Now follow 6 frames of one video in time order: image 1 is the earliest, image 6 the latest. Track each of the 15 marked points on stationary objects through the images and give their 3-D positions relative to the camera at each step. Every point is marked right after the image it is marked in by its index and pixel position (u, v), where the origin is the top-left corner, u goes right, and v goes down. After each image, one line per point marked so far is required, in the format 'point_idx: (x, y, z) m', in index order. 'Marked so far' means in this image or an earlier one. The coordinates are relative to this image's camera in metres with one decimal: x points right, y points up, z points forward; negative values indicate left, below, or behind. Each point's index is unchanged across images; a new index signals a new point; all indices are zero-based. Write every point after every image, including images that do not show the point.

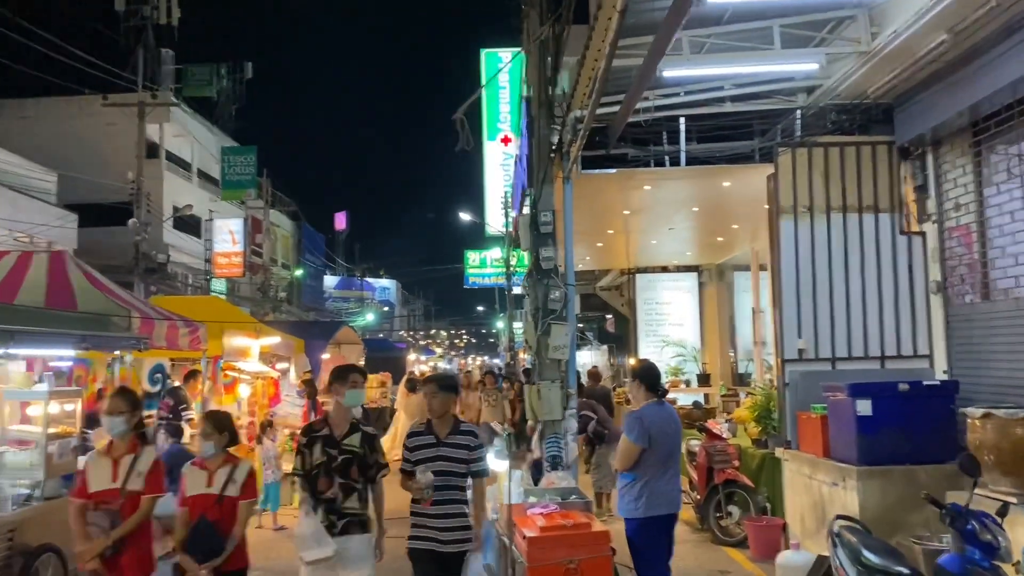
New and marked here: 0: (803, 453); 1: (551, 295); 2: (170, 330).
0: (+2.4, -1.4, +7.4) m
1: (+0.3, -0.1, +7.9) m
2: (-3.3, -0.4, +8.6) m
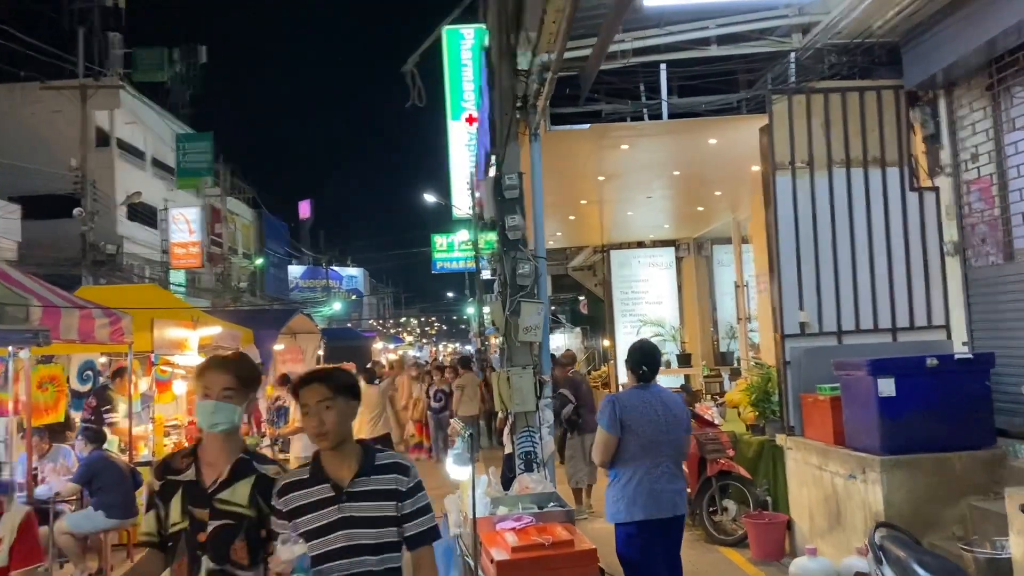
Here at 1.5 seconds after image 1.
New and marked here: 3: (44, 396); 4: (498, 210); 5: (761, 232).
0: (+2.2, -1.1, +6.5) m
1: (0.0, +0.1, +6.9) m
2: (-3.6, -0.3, +7.5) m
3: (-5.3, -1.2, +10.2) m
4: (-0.1, +0.6, +7.0) m
5: (+3.1, +0.7, +11.0) m
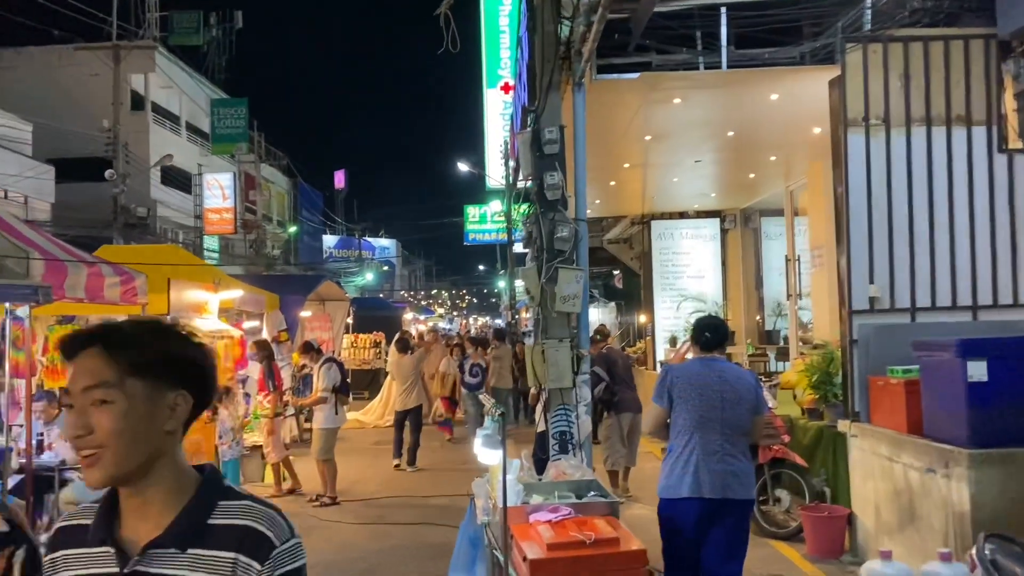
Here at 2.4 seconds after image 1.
0: (+2.4, -0.9, +5.8) m
1: (+0.3, +0.4, +6.3) m
2: (-3.3, +0.1, +7.0) m
3: (-5.0, -0.8, +9.8) m
4: (+0.2, +0.9, +6.4) m
5: (+3.5, +1.0, +10.2) m
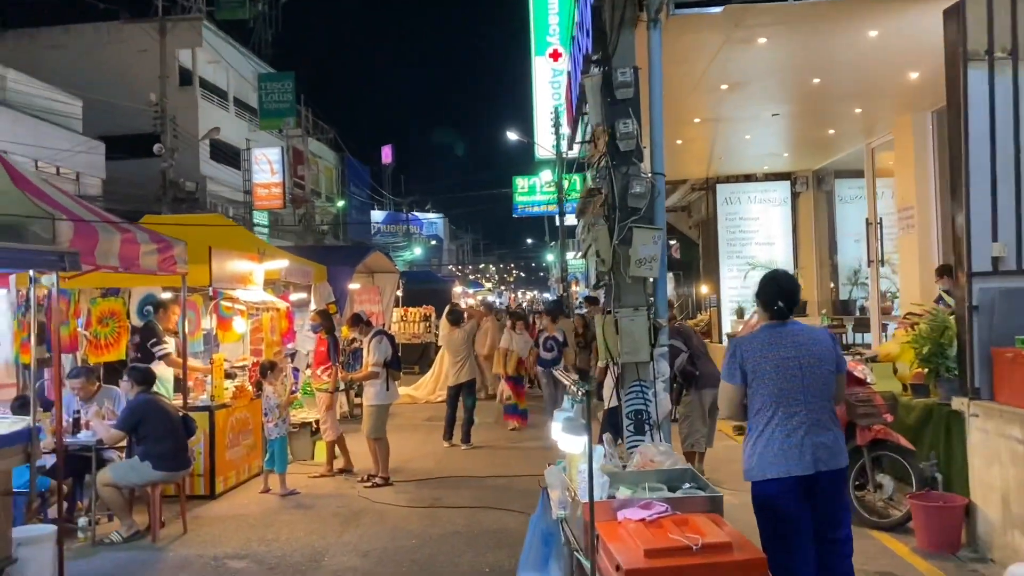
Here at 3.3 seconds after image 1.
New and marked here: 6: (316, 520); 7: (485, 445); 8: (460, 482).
0: (+2.8, -0.7, +5.1) m
1: (+0.8, +0.6, +5.6) m
2: (-2.9, +0.3, +6.6) m
3: (-4.3, -0.5, +9.5) m
4: (+0.6, +1.1, +5.7) m
5: (+4.2, +1.4, +9.4) m
6: (-1.6, -1.9, +7.2) m
7: (-0.3, -1.9, +10.6) m
8: (-0.5, -1.9, +8.5) m
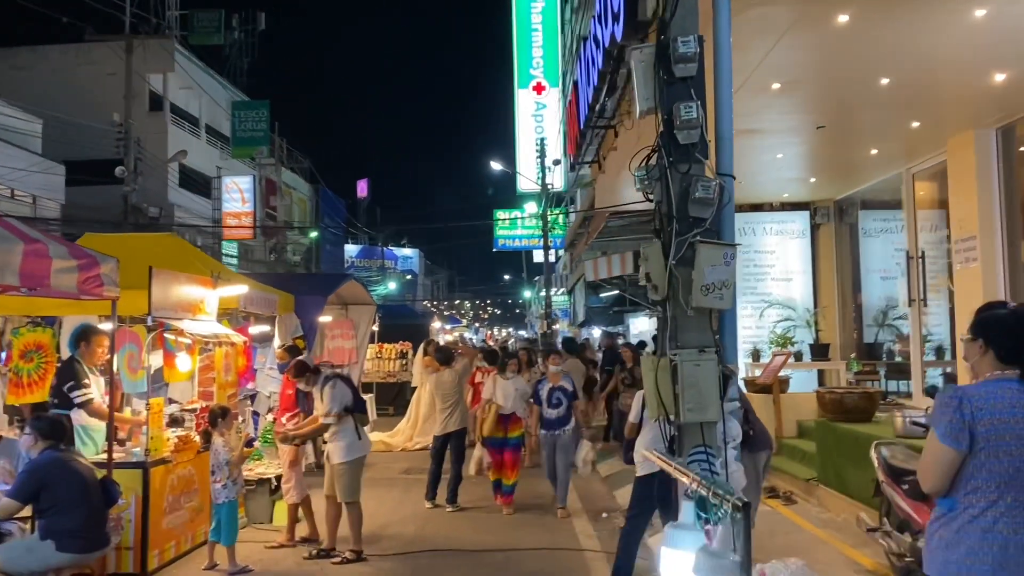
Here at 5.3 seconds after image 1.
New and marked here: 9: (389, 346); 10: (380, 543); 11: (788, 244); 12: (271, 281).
0: (+2.9, -0.8, +3.7) m
1: (+0.9, +0.5, +4.2) m
2: (-2.8, +0.2, +5.1) m
3: (-4.3, -0.7, +7.9) m
4: (+0.7, +0.9, +4.4) m
5: (+4.2, +1.0, +8.2) m
6: (-1.6, -2.1, +5.7) m
7: (-0.4, -2.2, +9.1) m
8: (-0.5, -2.1, +7.1) m
9: (-2.7, -1.3, +19.2) m
10: (-1.1, -2.2, +7.6) m
11: (+3.8, +0.6, +12.2) m
12: (-3.0, +0.1, +11.1) m
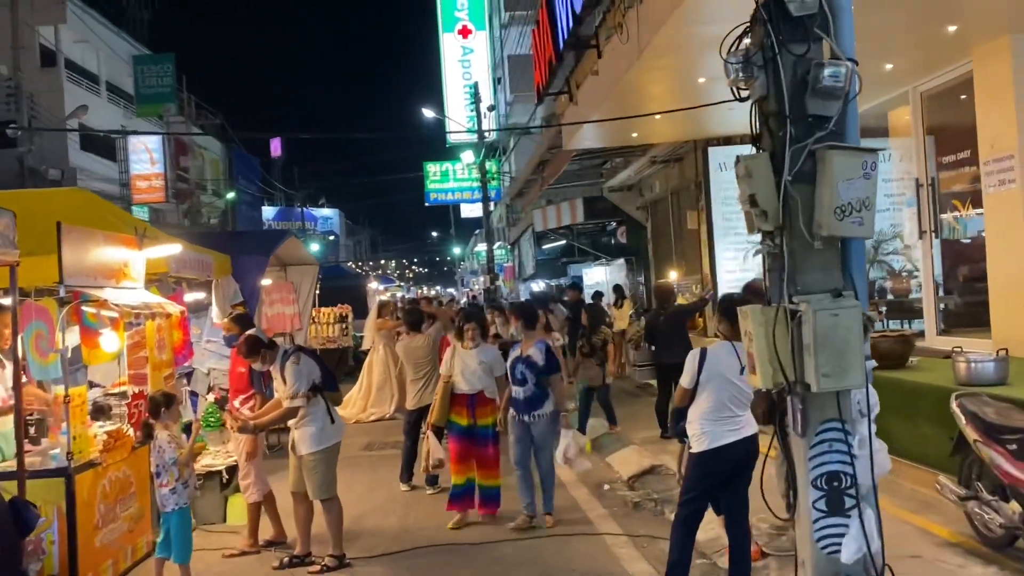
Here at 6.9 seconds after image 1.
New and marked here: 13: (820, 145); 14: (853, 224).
0: (+3.2, -0.5, +2.9) m
1: (+1.1, +0.7, +3.1) m
2: (-2.6, +0.3, +3.7) m
3: (-4.4, -0.5, +6.4) m
4: (+0.9, +1.2, +3.3) m
5: (+4.0, +1.6, +7.3) m
6: (-1.4, -1.8, +4.5) m
7: (-0.5, -1.8, +8.0) m
8: (-0.4, -1.8, +6.0) m
9: (-3.7, -0.4, +17.8) m
10: (-1.1, -1.8, +6.5) m
11: (+3.3, +1.4, +11.3) m
12: (-3.3, +0.5, +9.6) m
13: (+1.1, +0.5, +3.2) m
14: (+1.2, +0.2, +3.1) m
